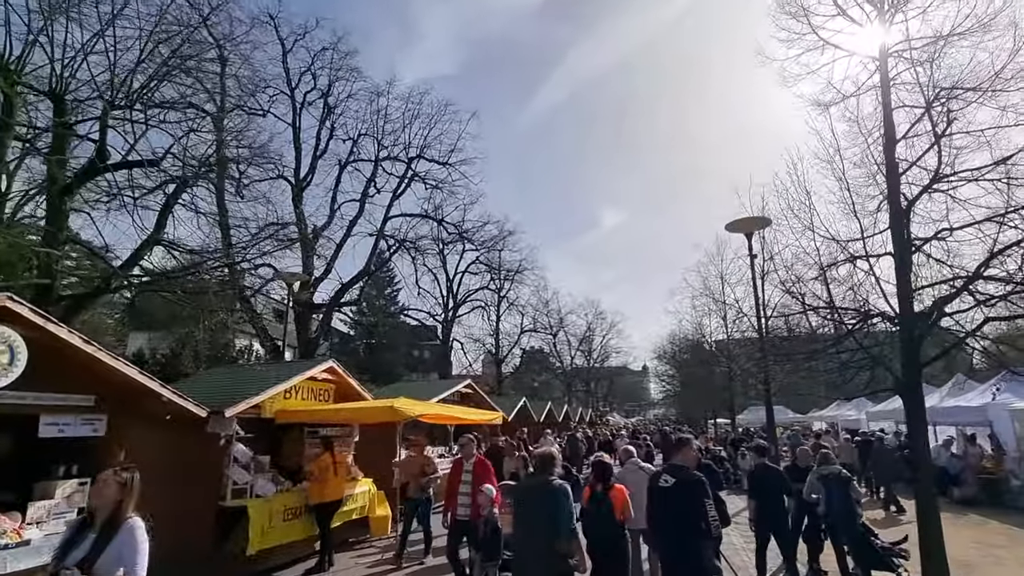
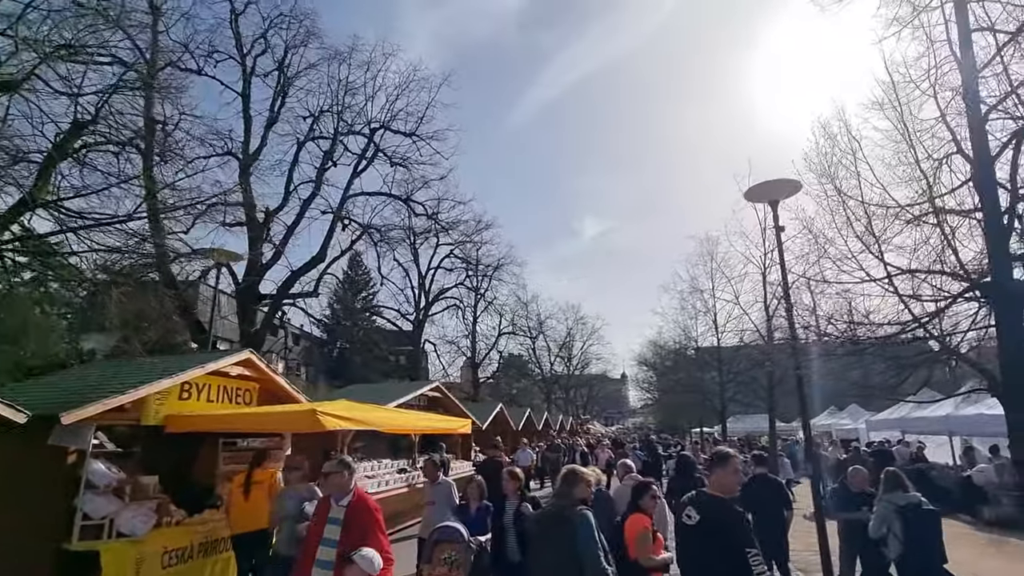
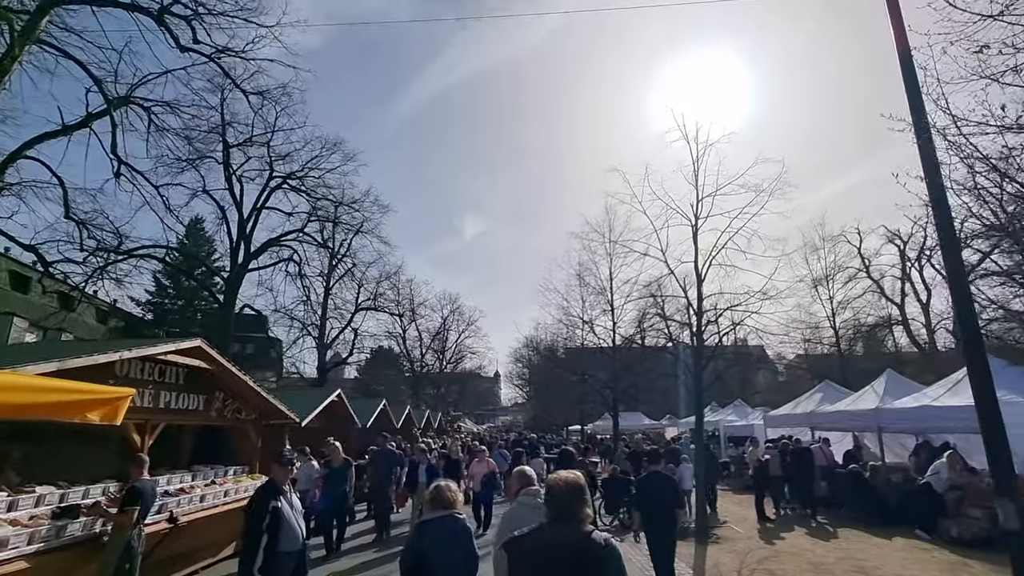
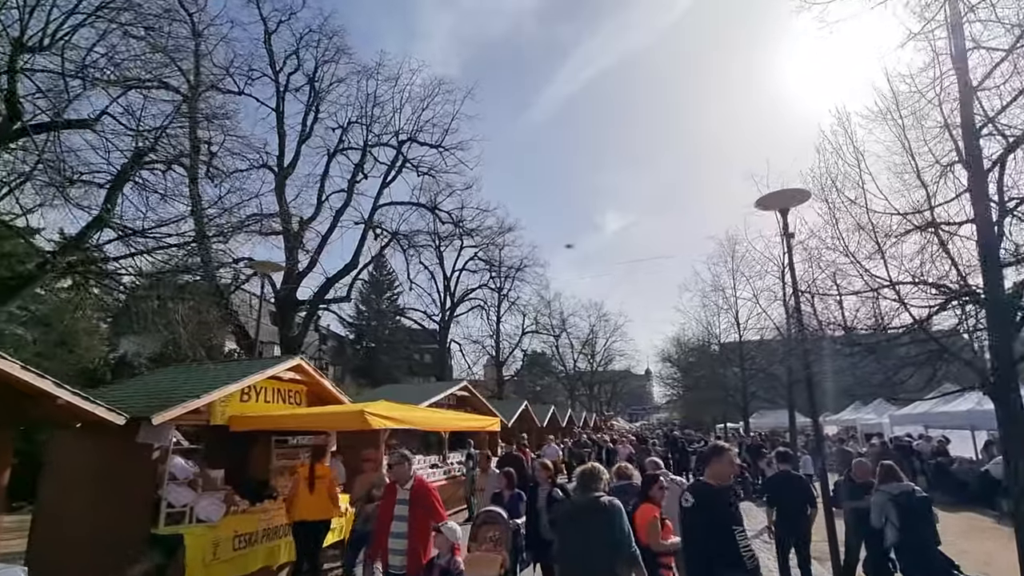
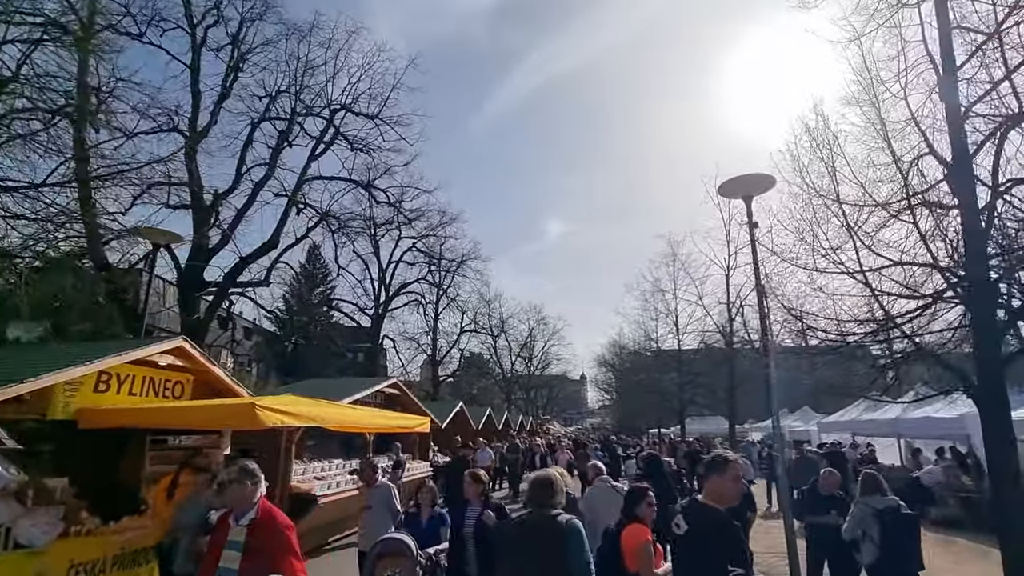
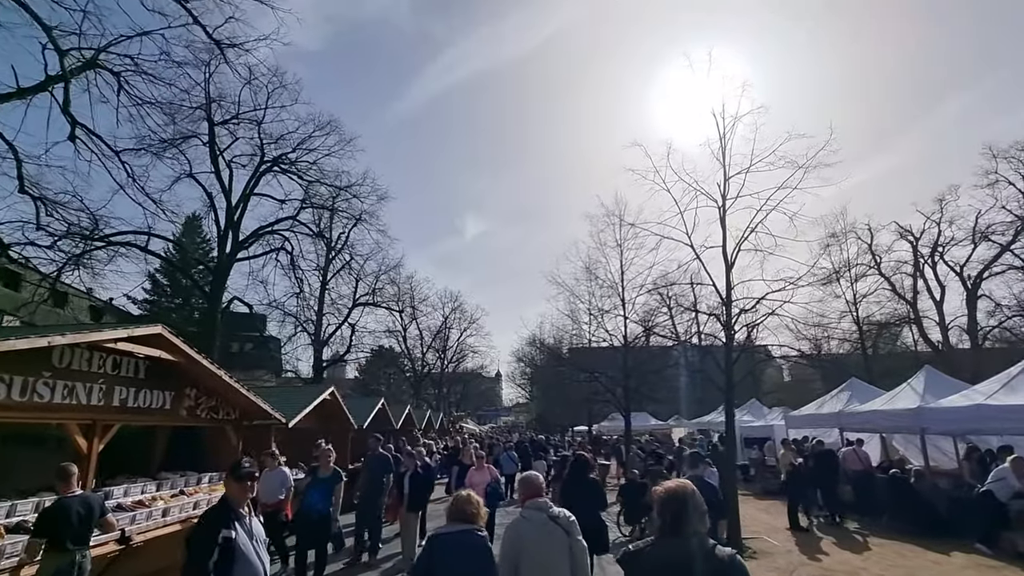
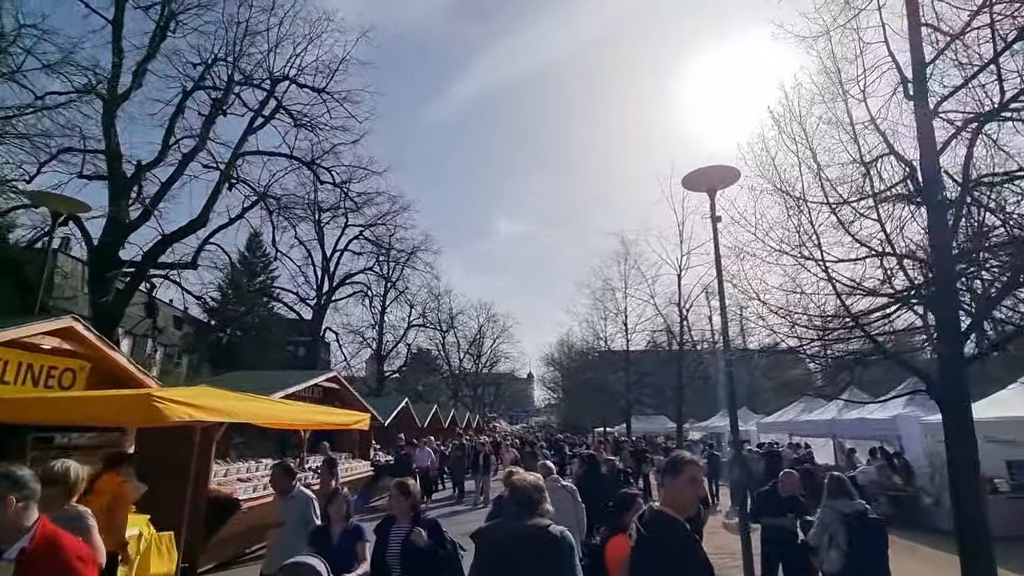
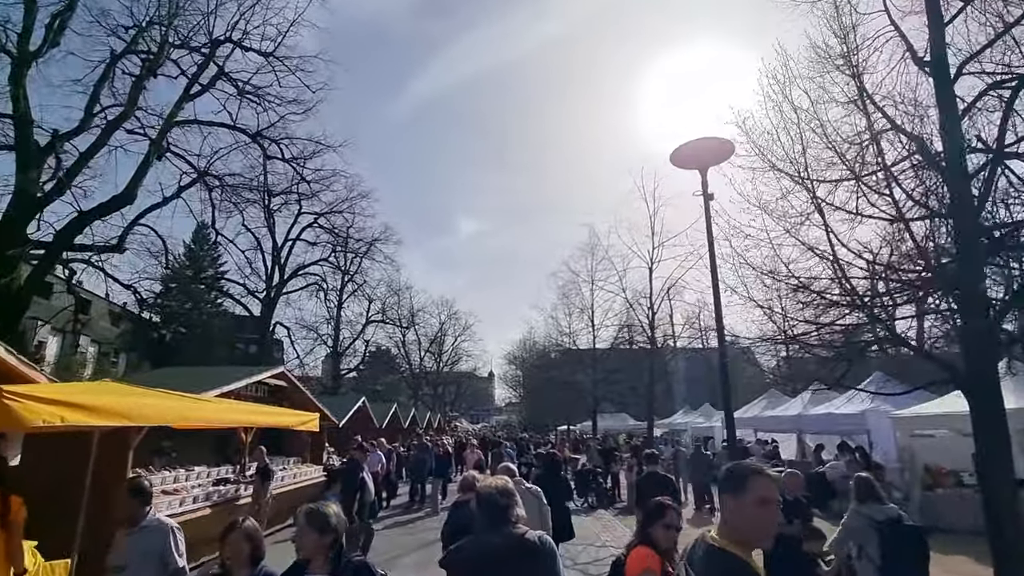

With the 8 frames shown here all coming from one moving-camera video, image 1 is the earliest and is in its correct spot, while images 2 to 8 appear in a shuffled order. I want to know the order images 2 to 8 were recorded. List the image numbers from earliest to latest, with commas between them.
4, 2, 5, 7, 8, 3, 6
